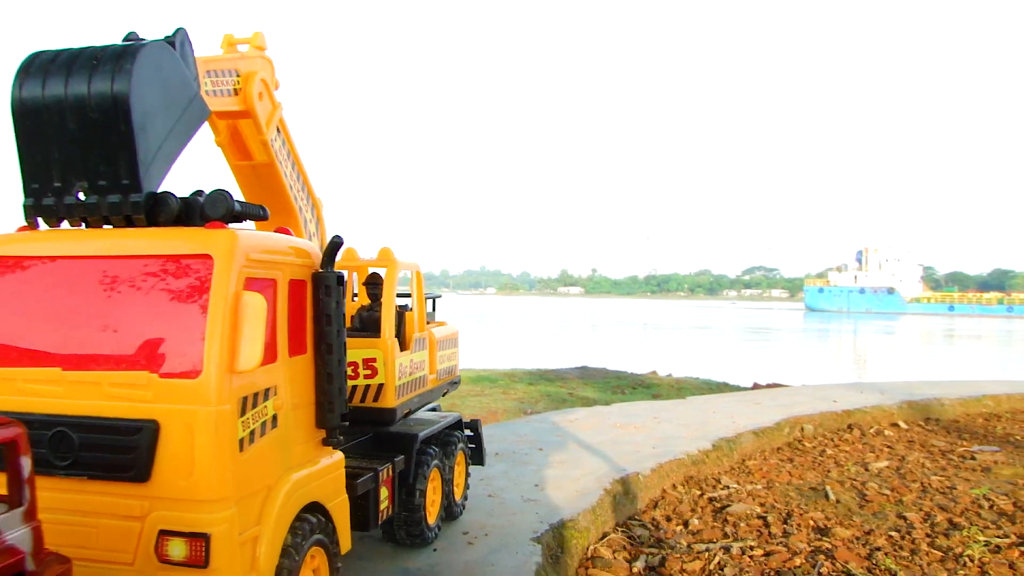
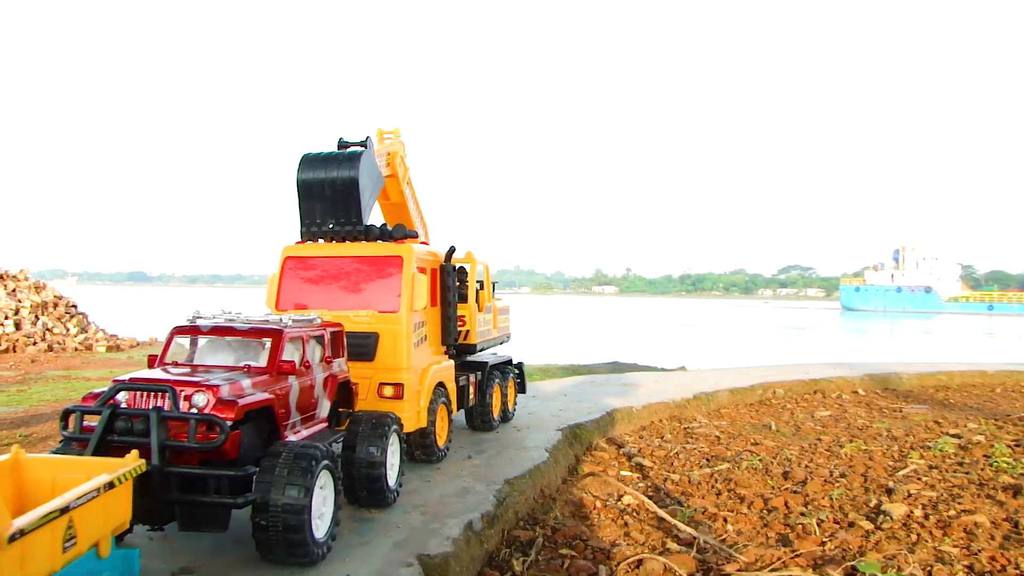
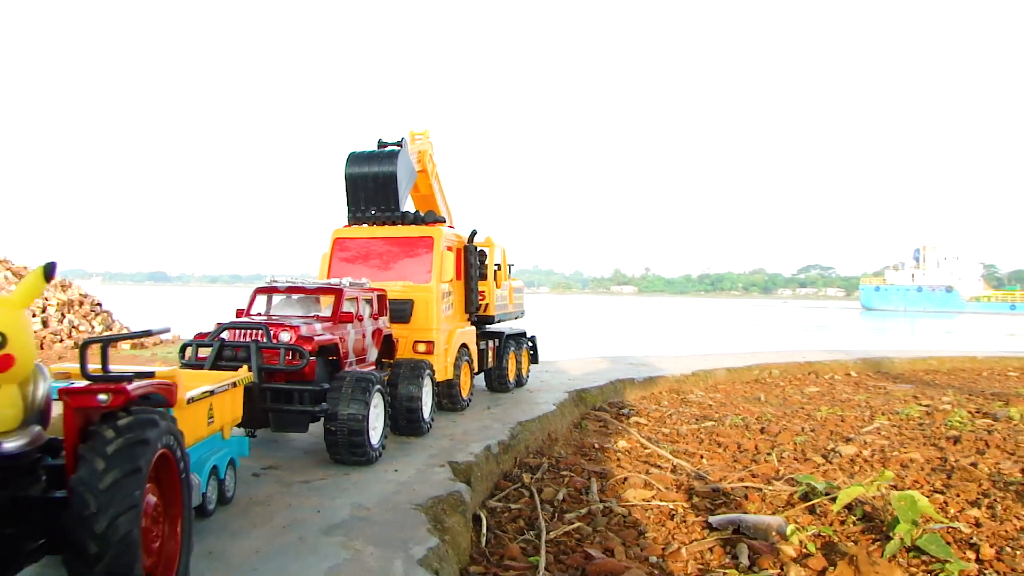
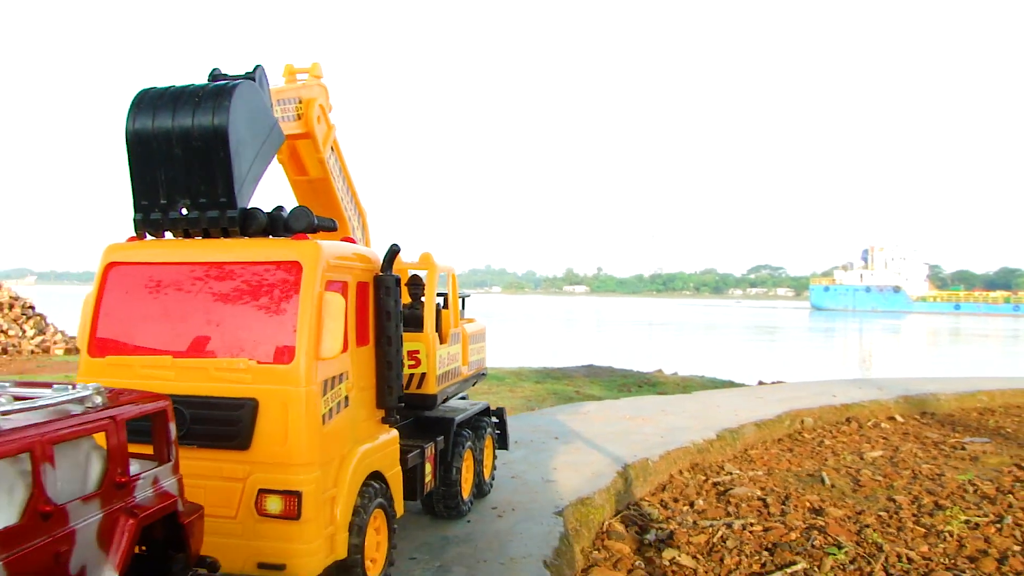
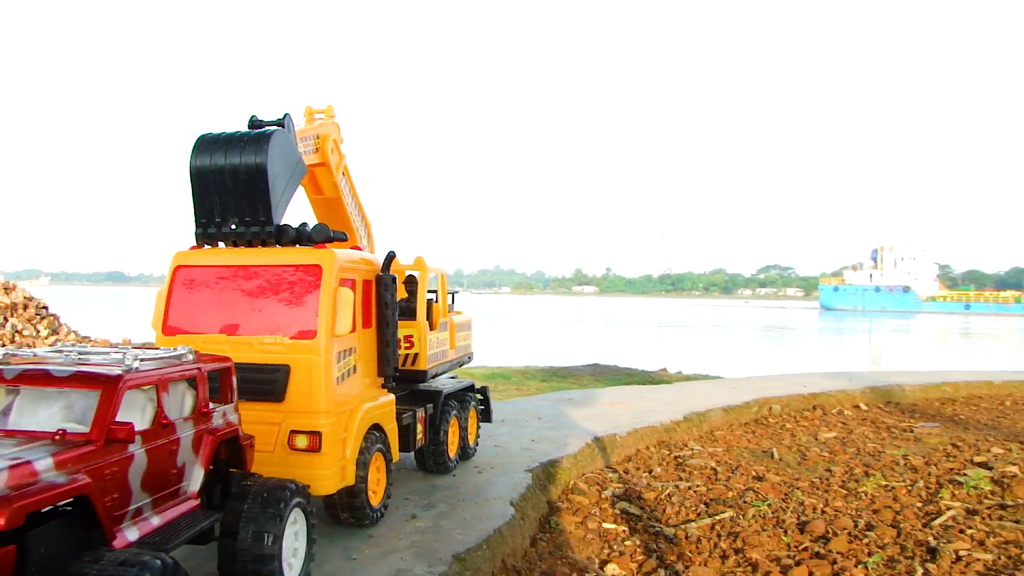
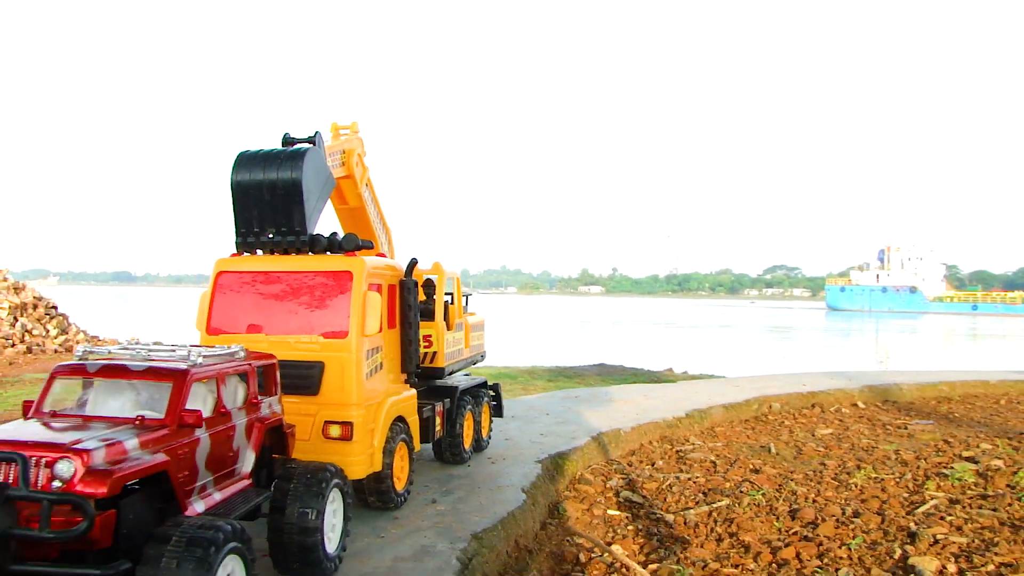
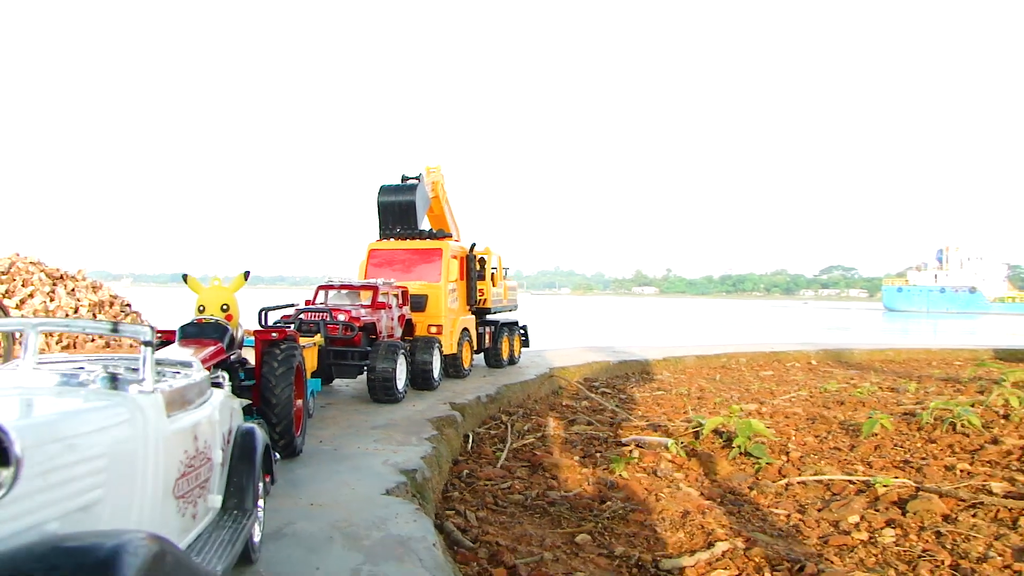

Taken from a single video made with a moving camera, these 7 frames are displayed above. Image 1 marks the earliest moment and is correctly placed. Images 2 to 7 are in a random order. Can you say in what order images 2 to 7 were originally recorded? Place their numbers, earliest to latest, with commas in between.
4, 5, 6, 2, 3, 7
